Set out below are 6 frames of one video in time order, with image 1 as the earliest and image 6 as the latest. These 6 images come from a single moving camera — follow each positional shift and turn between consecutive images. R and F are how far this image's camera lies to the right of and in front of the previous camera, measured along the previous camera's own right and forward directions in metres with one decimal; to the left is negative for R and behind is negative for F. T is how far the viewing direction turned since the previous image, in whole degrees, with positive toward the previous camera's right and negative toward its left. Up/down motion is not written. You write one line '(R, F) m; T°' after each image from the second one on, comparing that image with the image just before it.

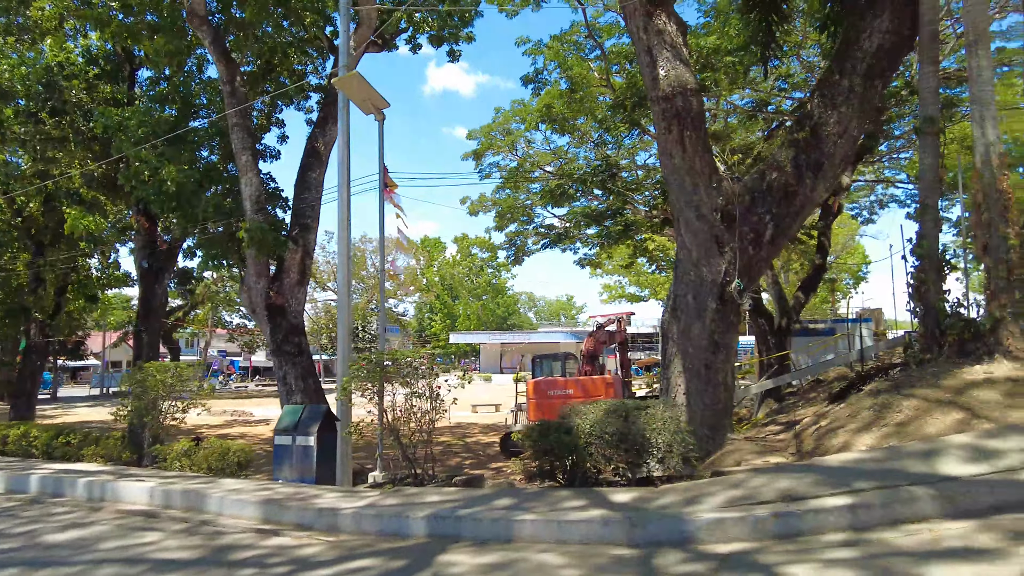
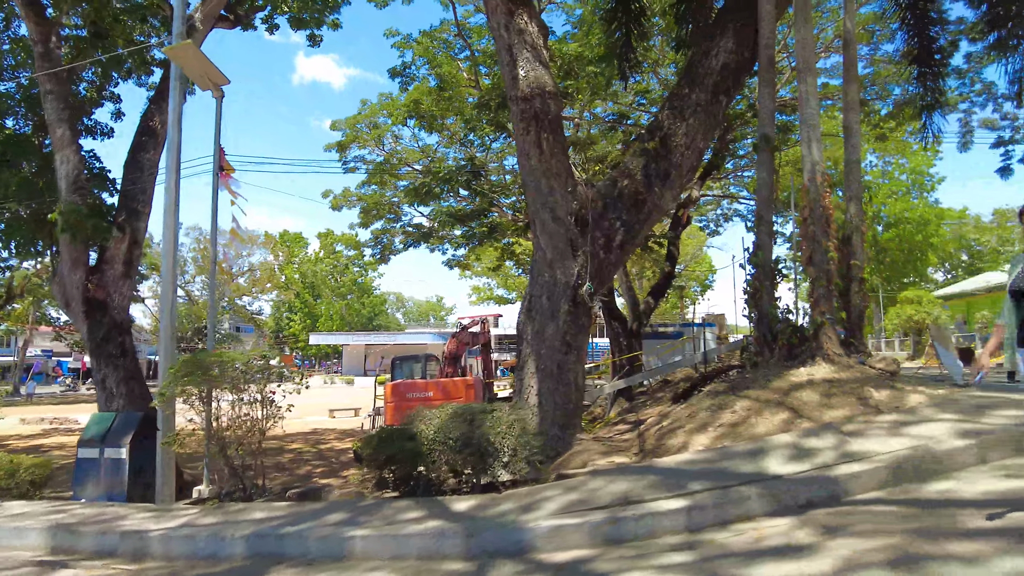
(+0.2, +0.3) m; +11°
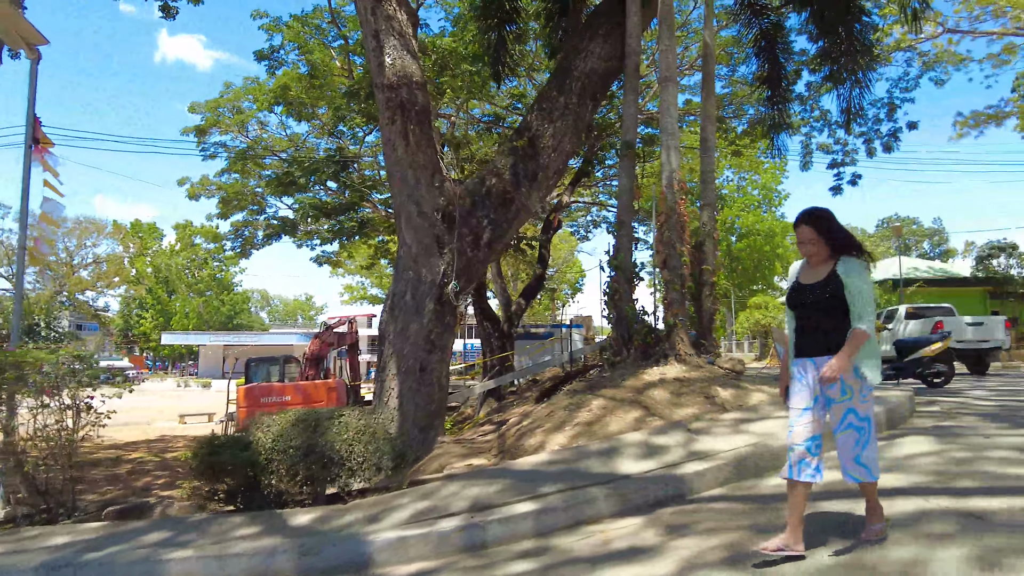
(+0.2, +0.2) m; +11°
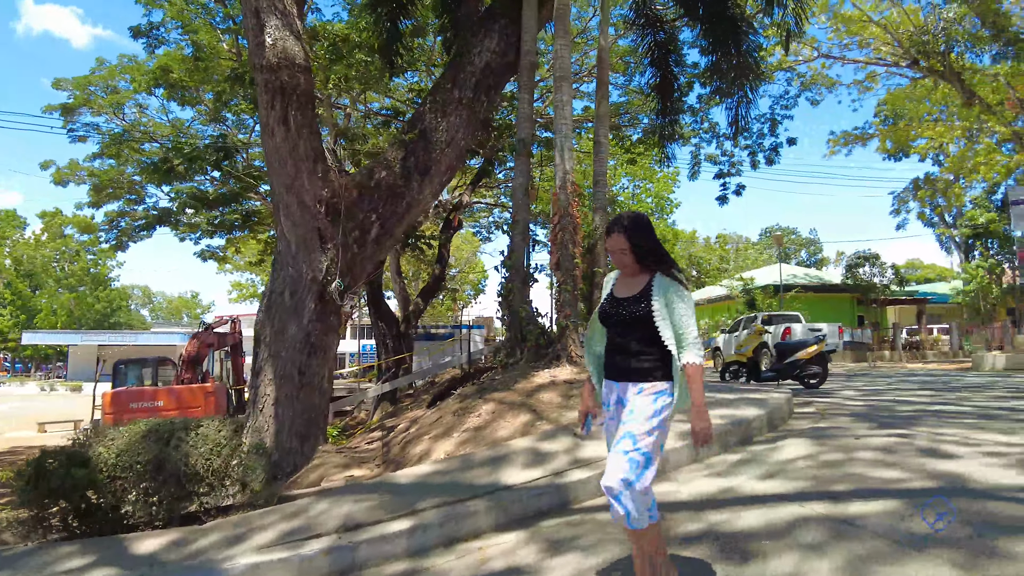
(+0.2, +0.3) m; +8°
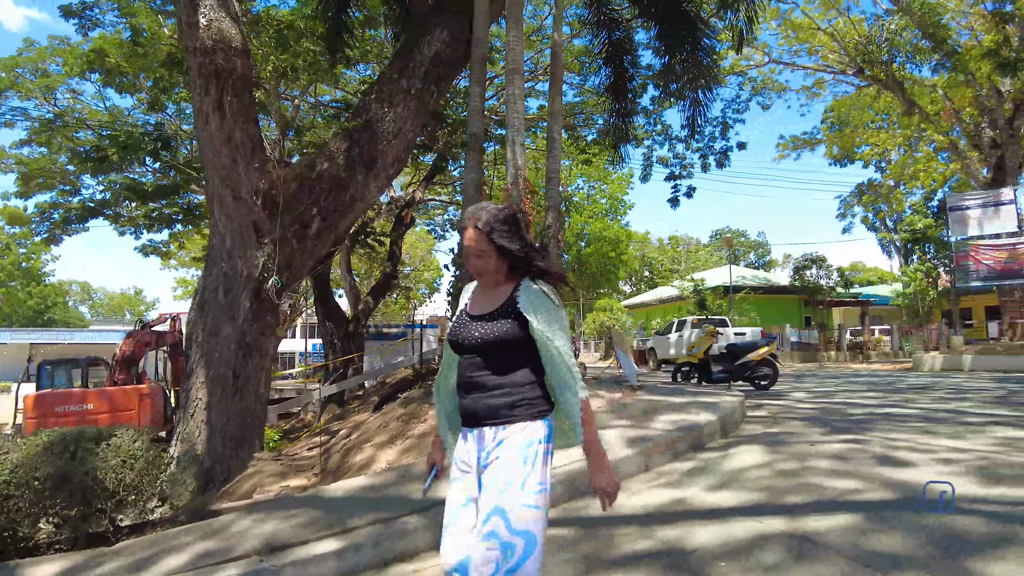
(+0.1, +0.3) m; +4°
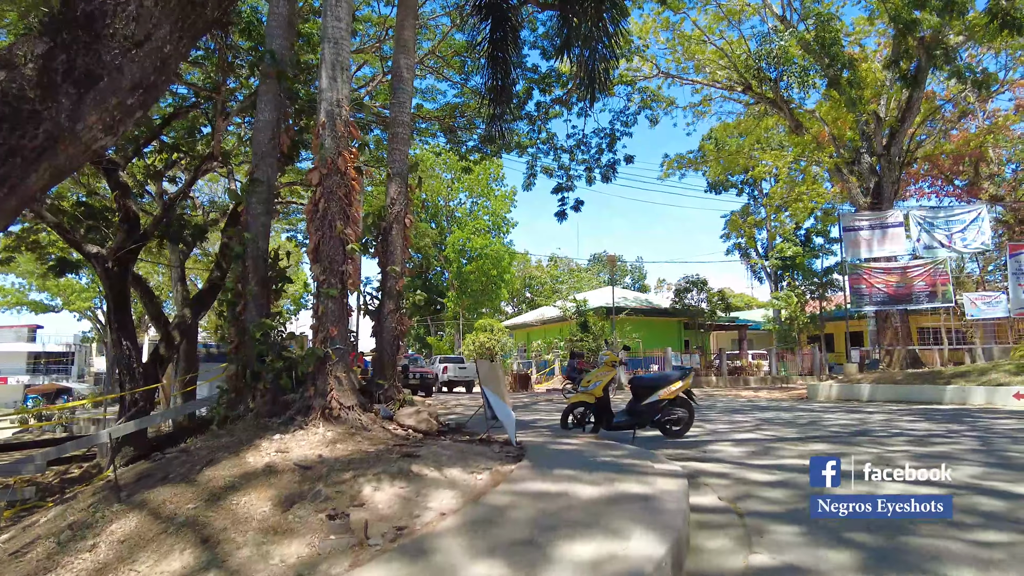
(+0.6, +2.9) m; +10°
